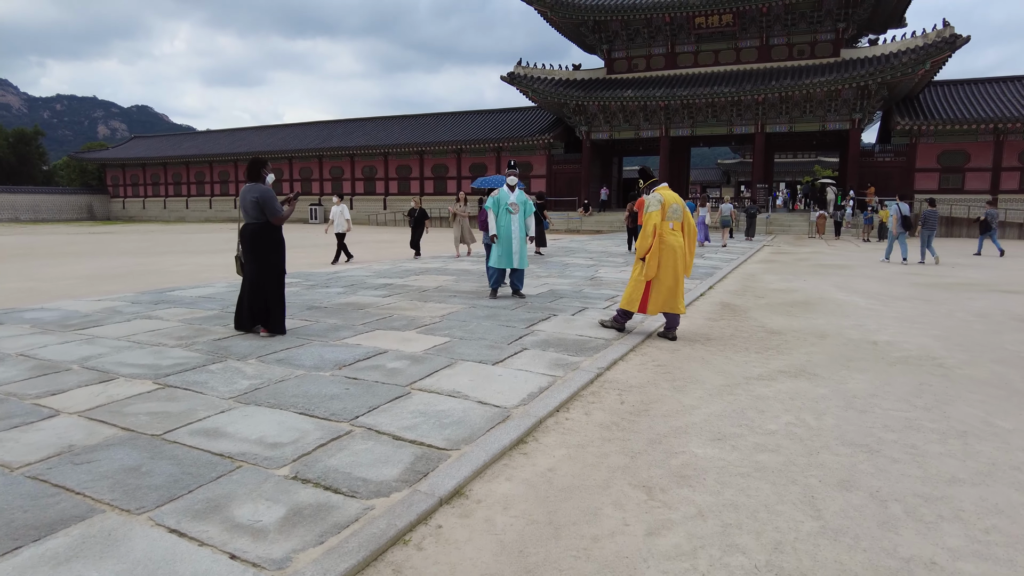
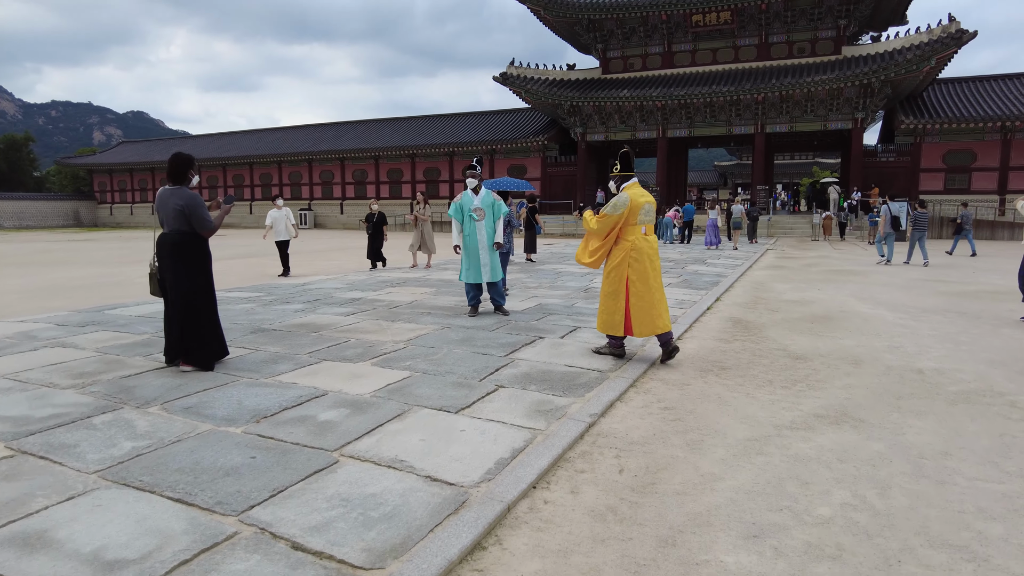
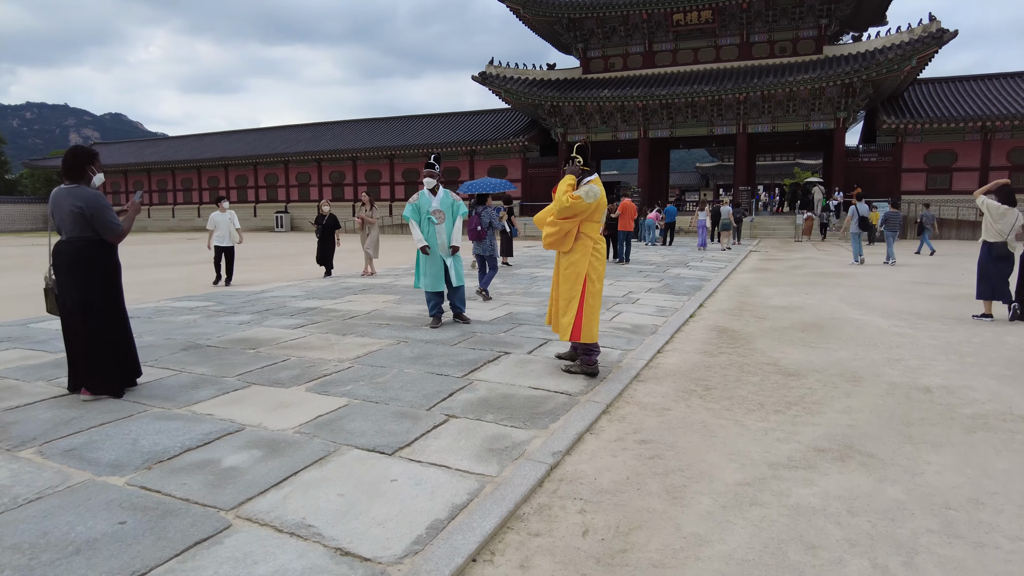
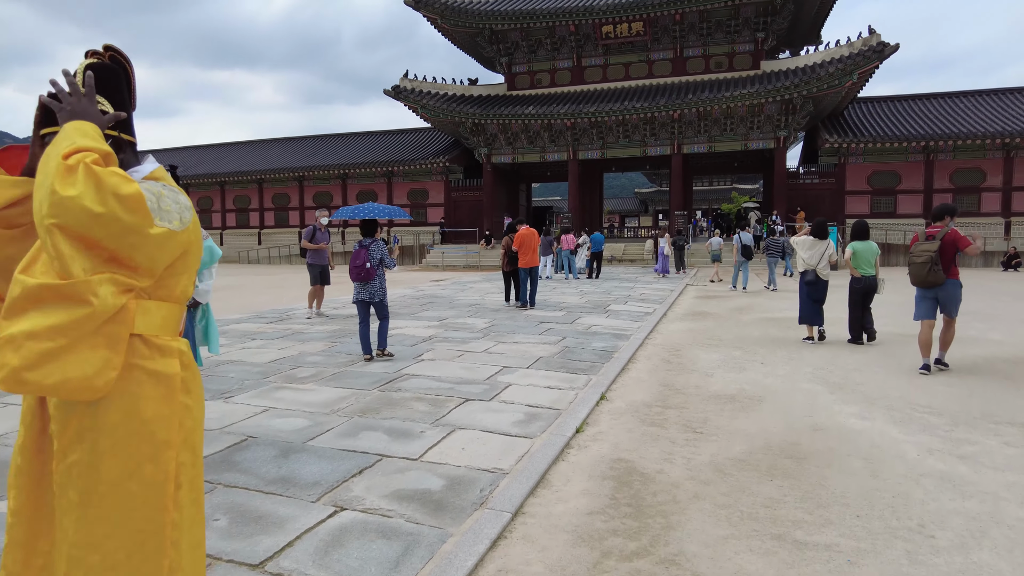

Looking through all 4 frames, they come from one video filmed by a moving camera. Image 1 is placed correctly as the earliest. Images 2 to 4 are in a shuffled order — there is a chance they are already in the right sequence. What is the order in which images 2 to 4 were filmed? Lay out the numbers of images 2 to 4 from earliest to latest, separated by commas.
2, 3, 4
